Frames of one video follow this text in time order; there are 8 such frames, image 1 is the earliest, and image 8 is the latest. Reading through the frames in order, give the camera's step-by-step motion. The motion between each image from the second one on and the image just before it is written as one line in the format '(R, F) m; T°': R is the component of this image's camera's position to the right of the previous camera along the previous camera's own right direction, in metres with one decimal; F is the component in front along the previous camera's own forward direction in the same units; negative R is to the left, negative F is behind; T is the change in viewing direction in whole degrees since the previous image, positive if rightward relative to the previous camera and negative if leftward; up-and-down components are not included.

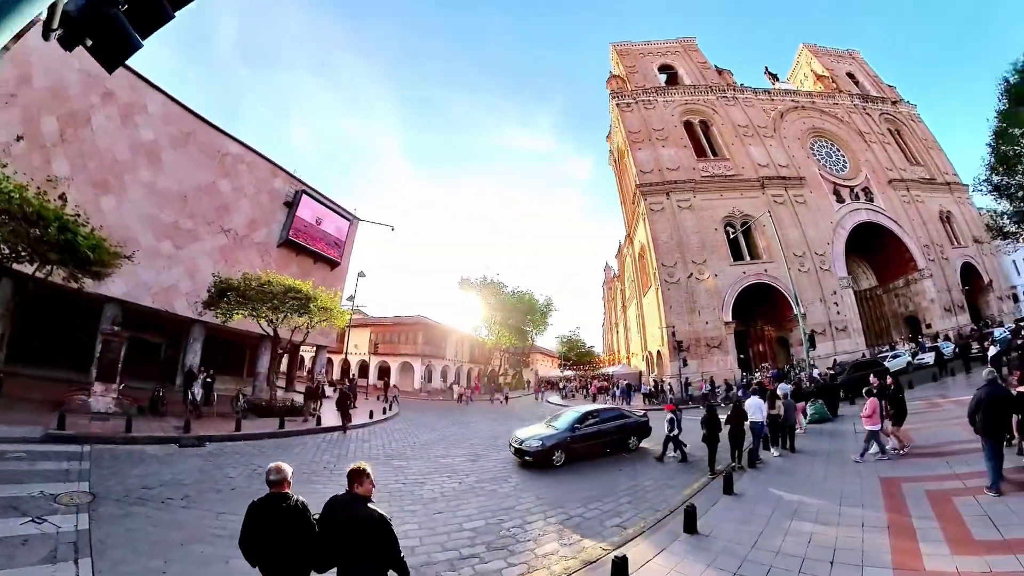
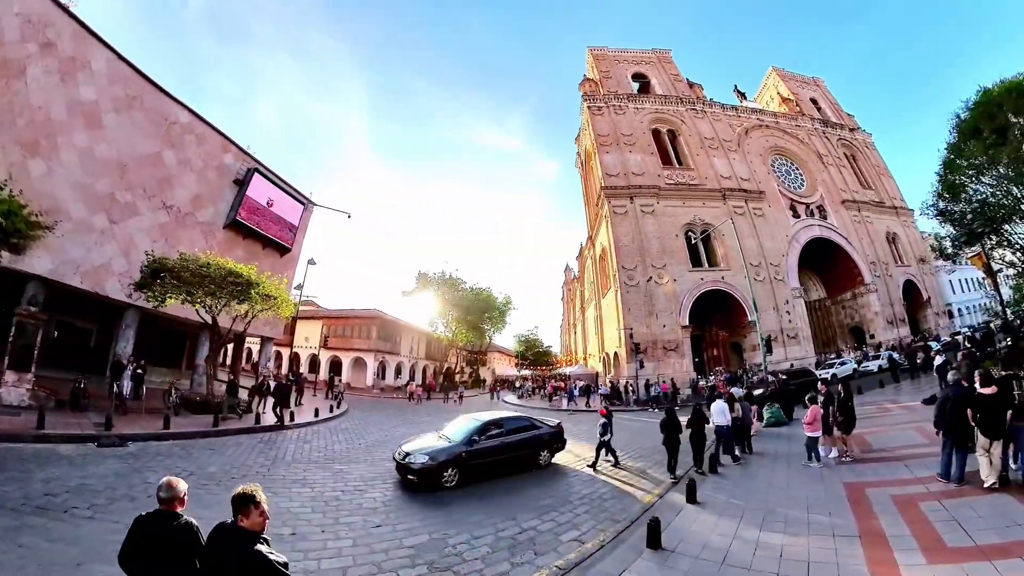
(0.0, +0.9) m; +6°
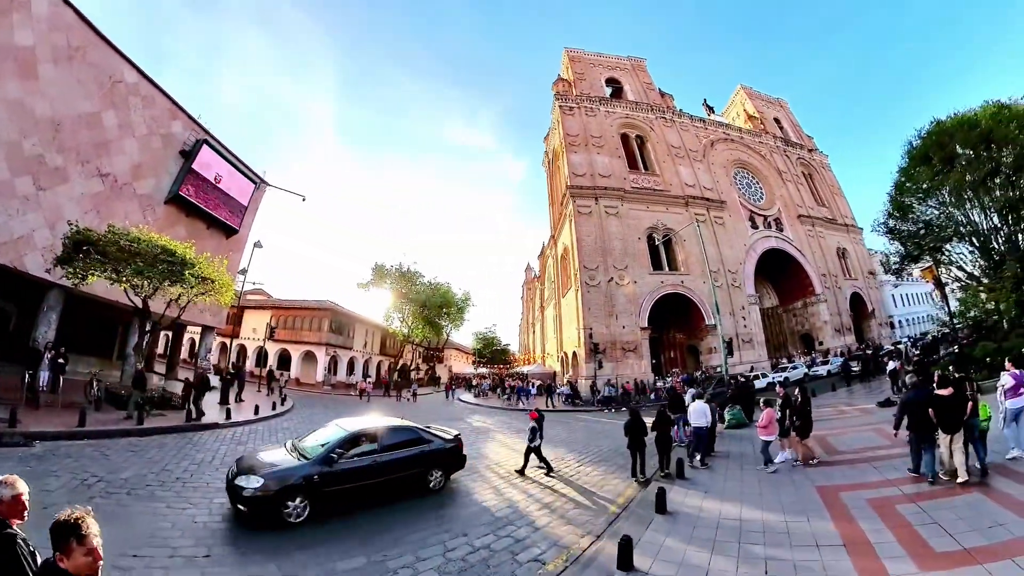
(-0.1, +0.8) m; +6°
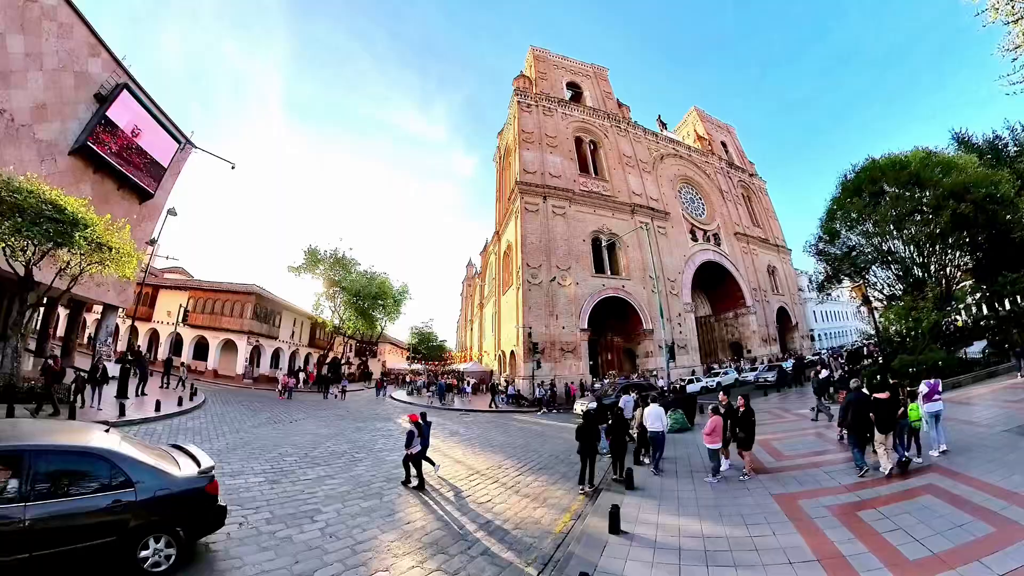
(-0.1, +0.9) m; +8°
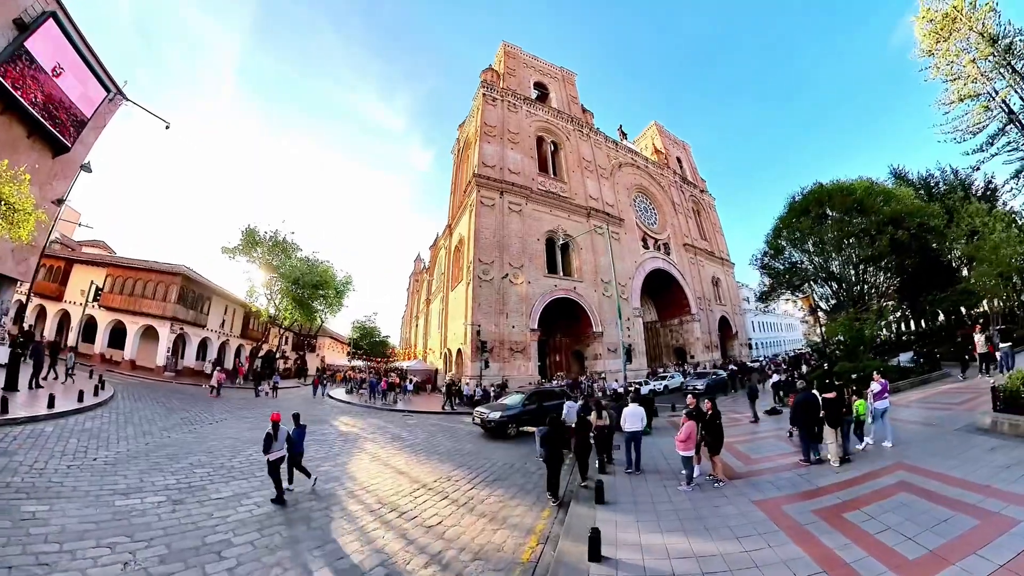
(-0.1, +0.5) m; +7°
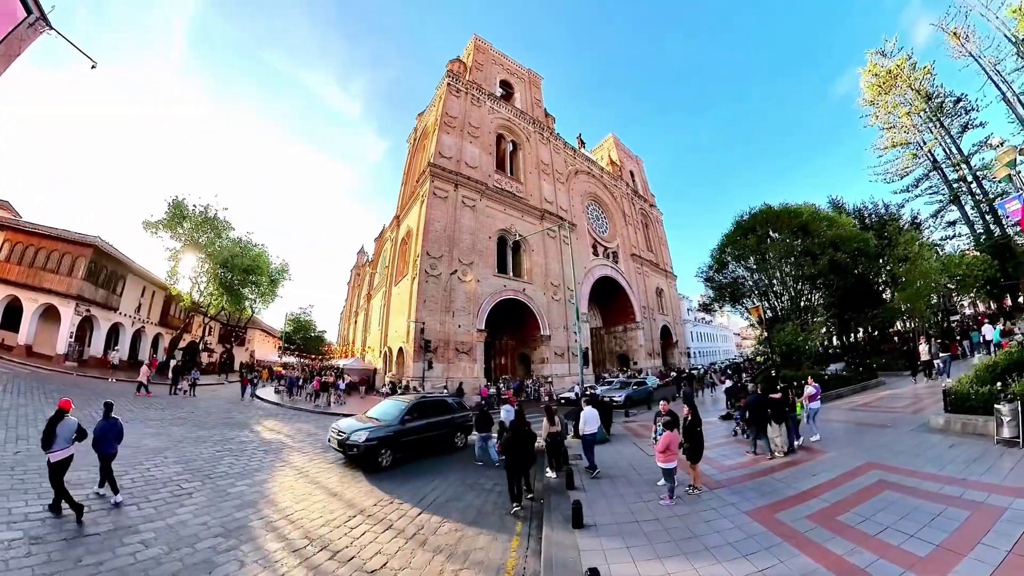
(-0.2, +0.5) m; +8°
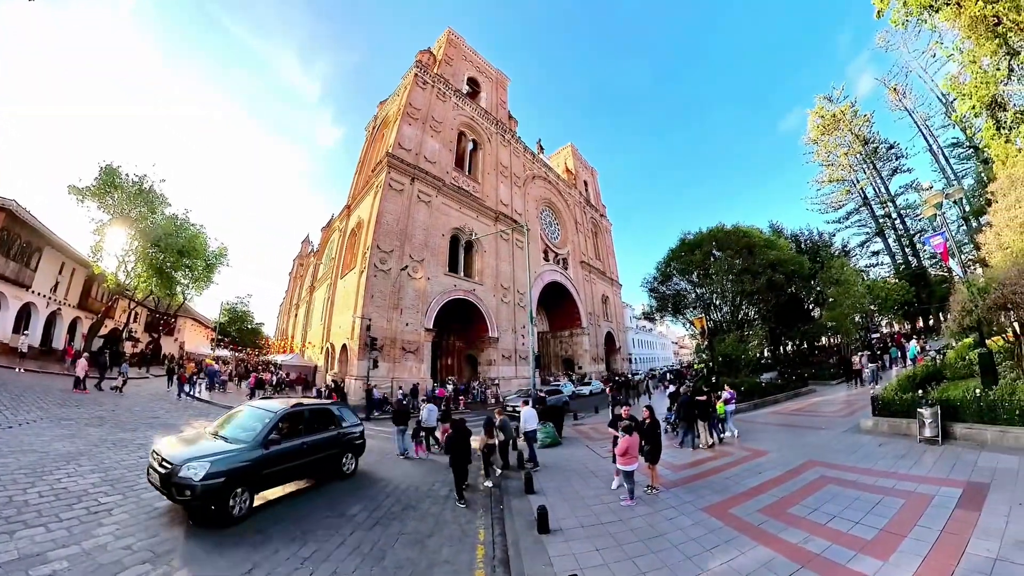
(-0.6, +0.1) m; +8°
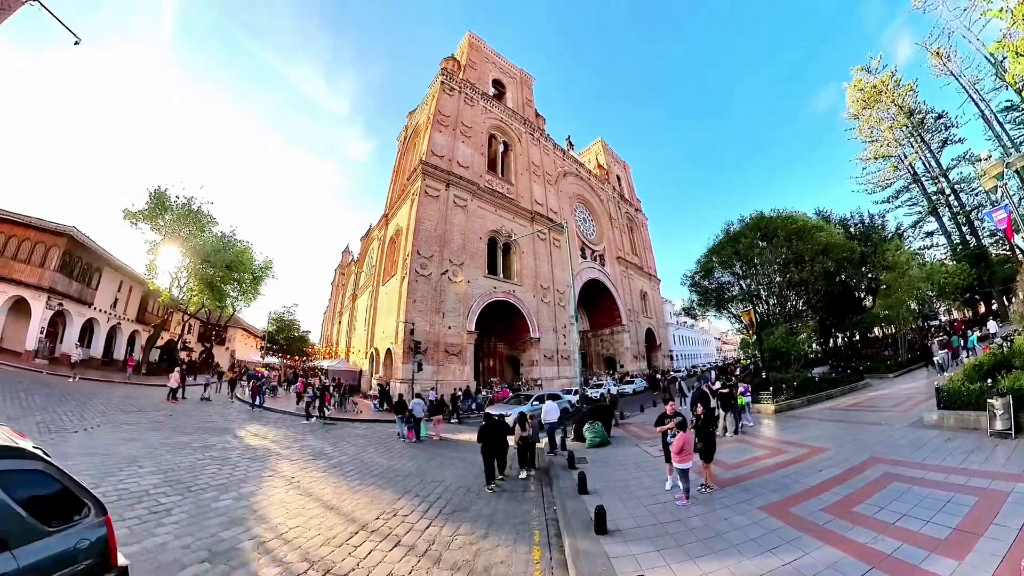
(-0.4, -0.1) m; -5°
